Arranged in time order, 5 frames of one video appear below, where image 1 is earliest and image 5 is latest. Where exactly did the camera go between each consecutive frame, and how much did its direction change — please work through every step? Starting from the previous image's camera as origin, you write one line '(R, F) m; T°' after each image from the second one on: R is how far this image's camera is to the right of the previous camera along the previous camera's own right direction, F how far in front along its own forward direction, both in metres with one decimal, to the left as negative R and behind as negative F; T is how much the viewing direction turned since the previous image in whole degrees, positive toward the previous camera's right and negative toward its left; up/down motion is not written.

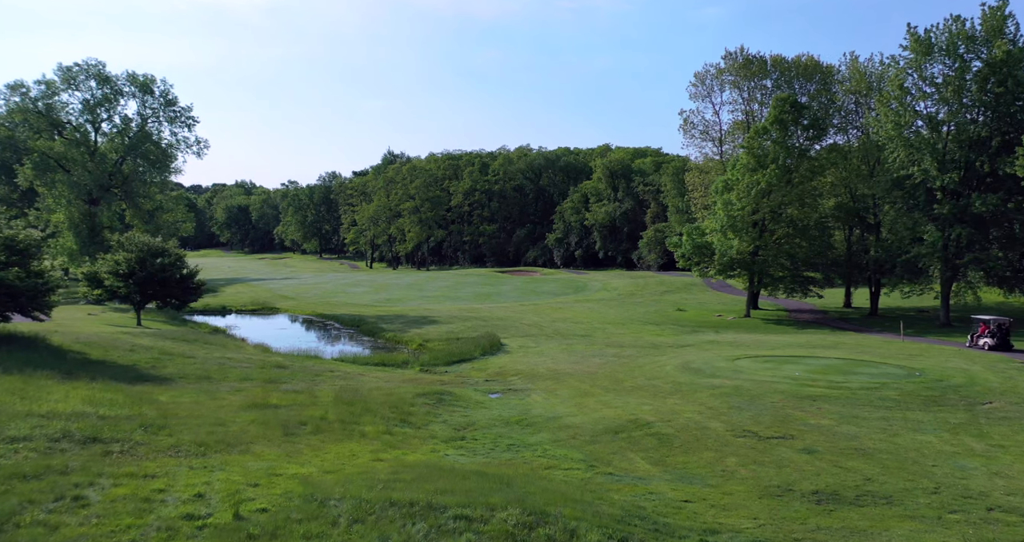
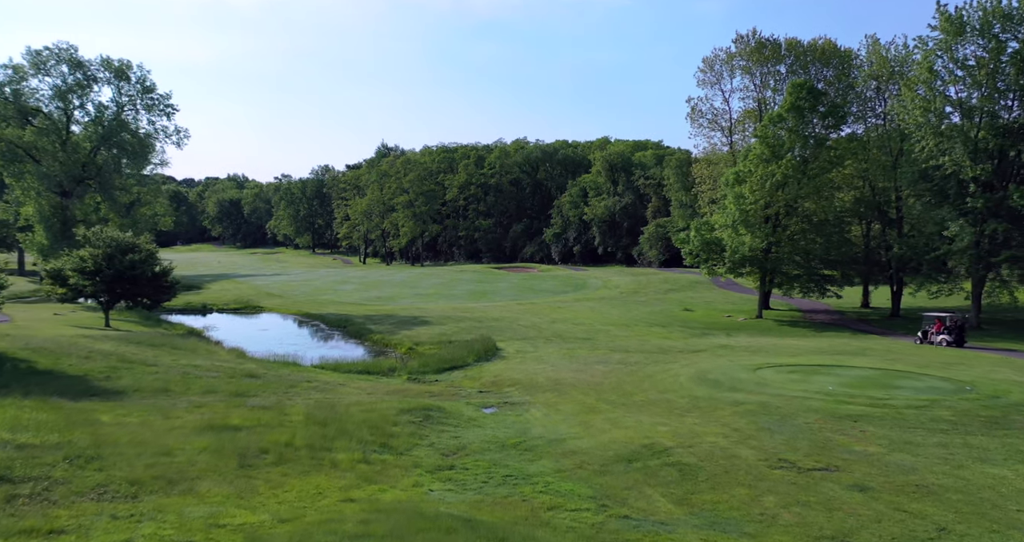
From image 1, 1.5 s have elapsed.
(0.0, +2.7) m; 0°
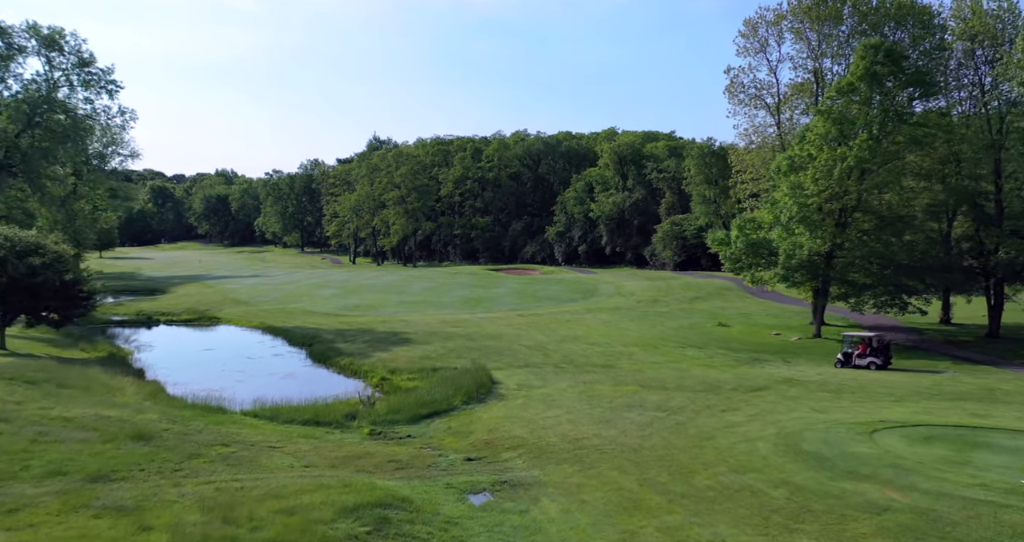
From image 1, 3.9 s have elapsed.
(-0.1, +7.6) m; 0°
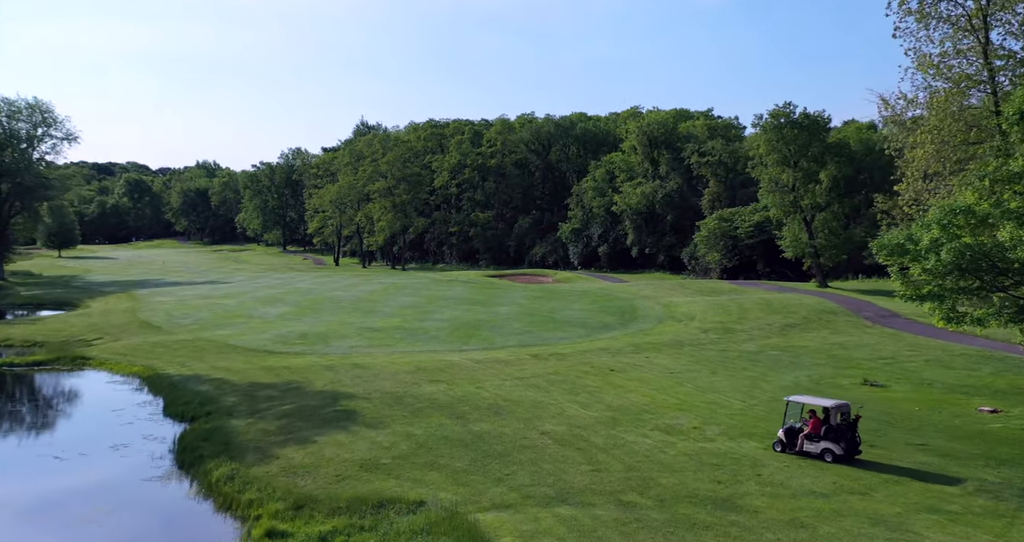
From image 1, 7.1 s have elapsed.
(-0.3, +14.6) m; 0°
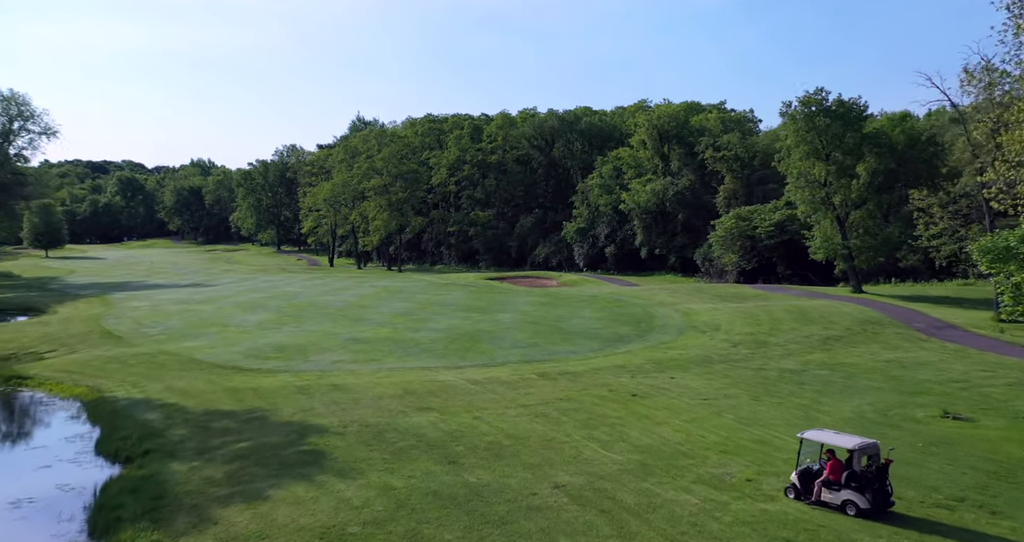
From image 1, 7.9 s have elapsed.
(-0.1, +4.0) m; 0°
